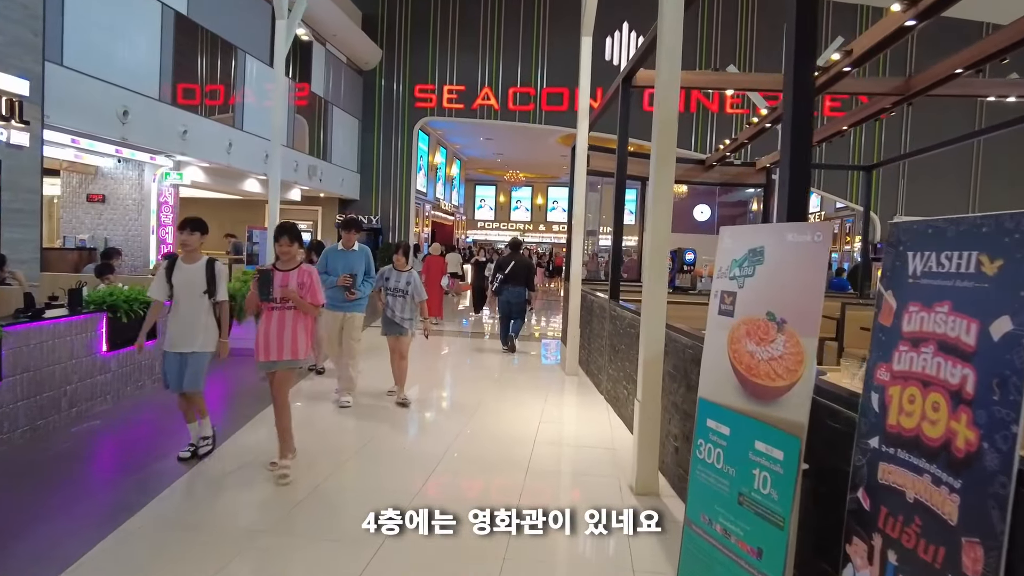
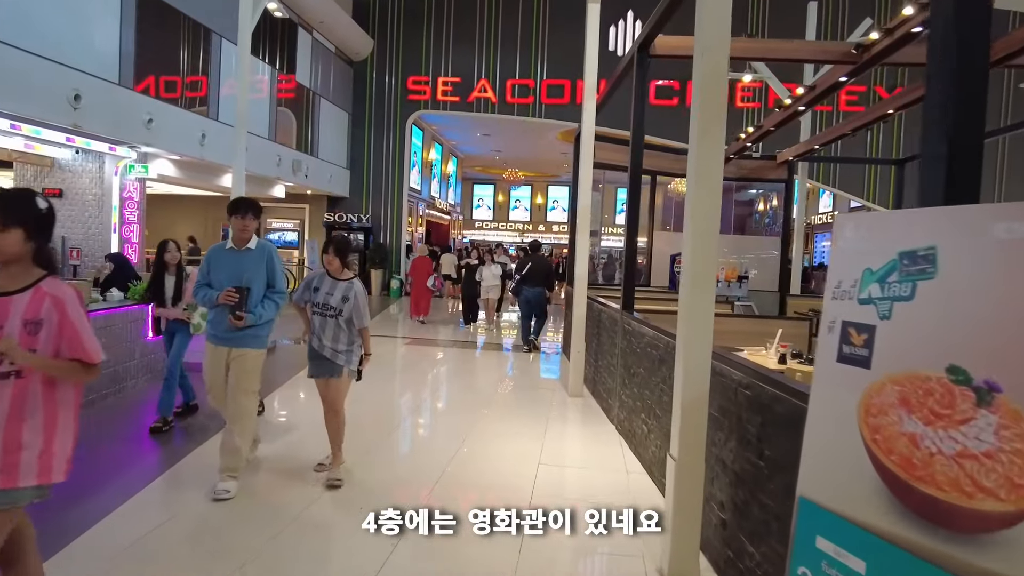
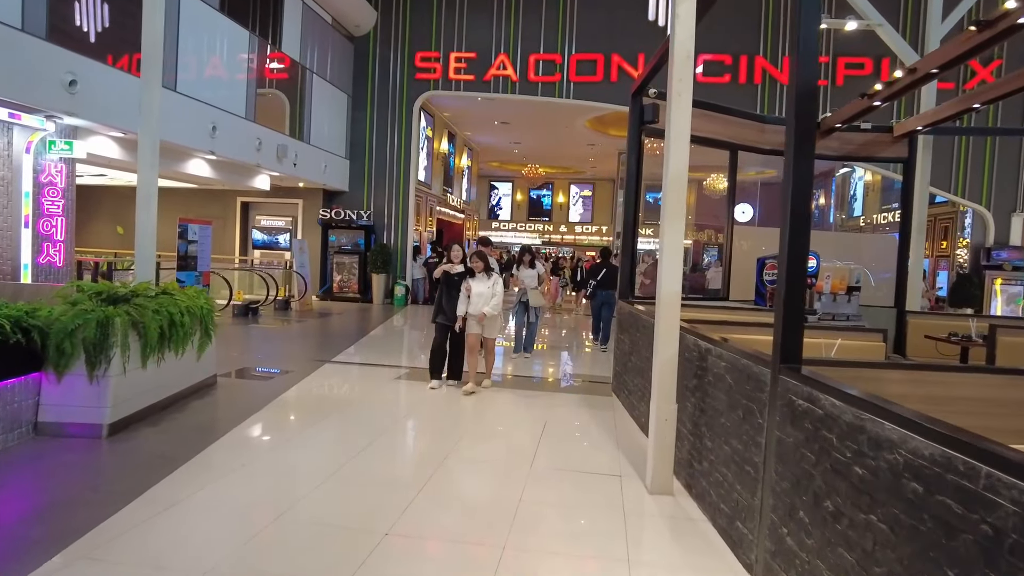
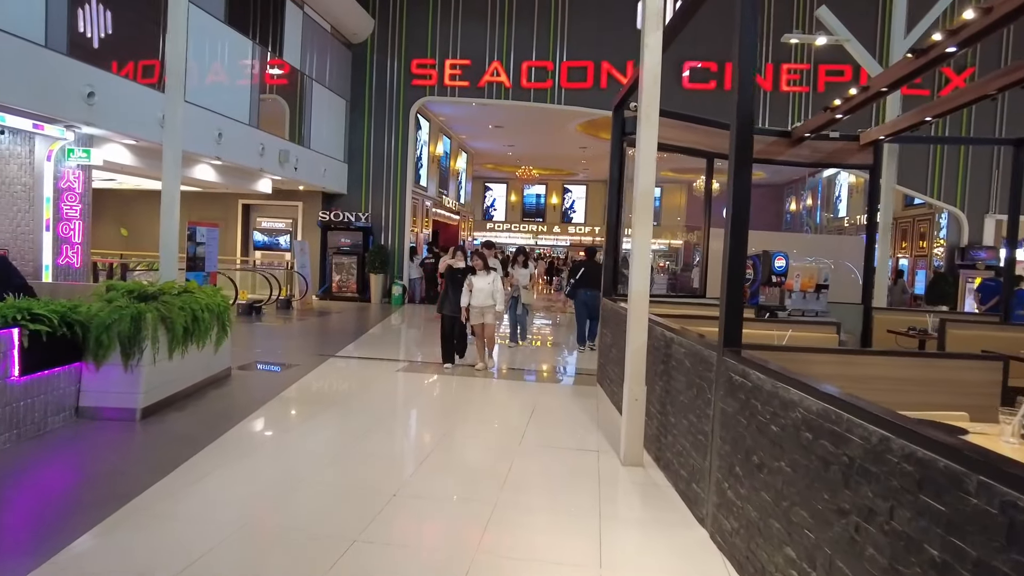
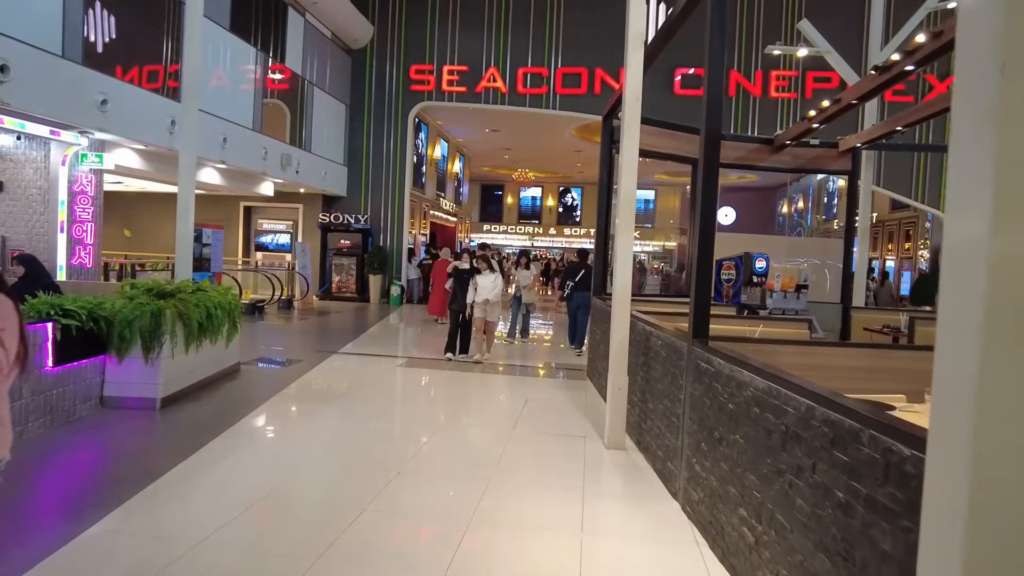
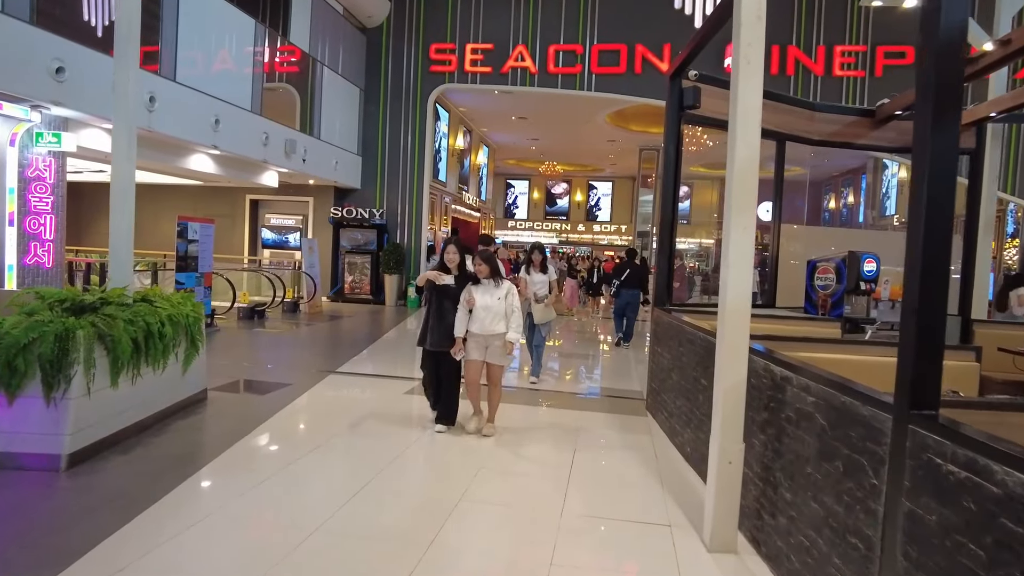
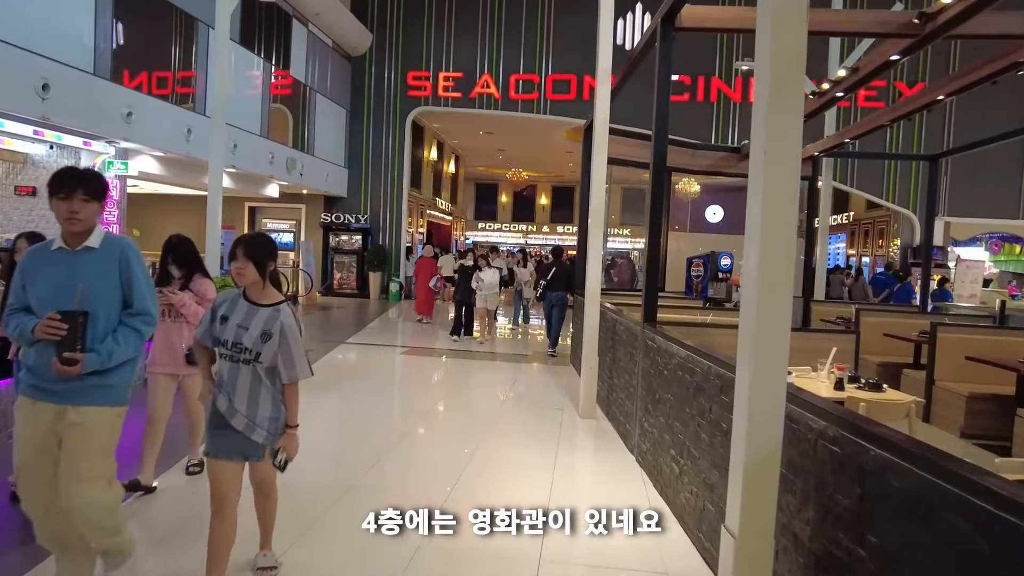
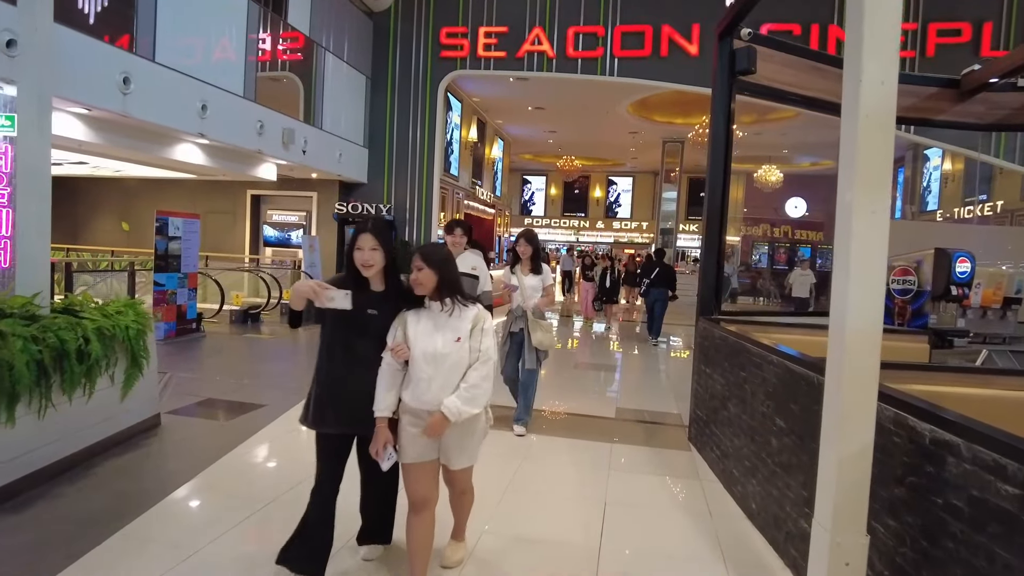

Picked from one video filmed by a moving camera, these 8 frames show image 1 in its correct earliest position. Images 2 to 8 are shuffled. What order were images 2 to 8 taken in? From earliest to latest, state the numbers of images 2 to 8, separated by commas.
2, 7, 5, 4, 3, 6, 8
